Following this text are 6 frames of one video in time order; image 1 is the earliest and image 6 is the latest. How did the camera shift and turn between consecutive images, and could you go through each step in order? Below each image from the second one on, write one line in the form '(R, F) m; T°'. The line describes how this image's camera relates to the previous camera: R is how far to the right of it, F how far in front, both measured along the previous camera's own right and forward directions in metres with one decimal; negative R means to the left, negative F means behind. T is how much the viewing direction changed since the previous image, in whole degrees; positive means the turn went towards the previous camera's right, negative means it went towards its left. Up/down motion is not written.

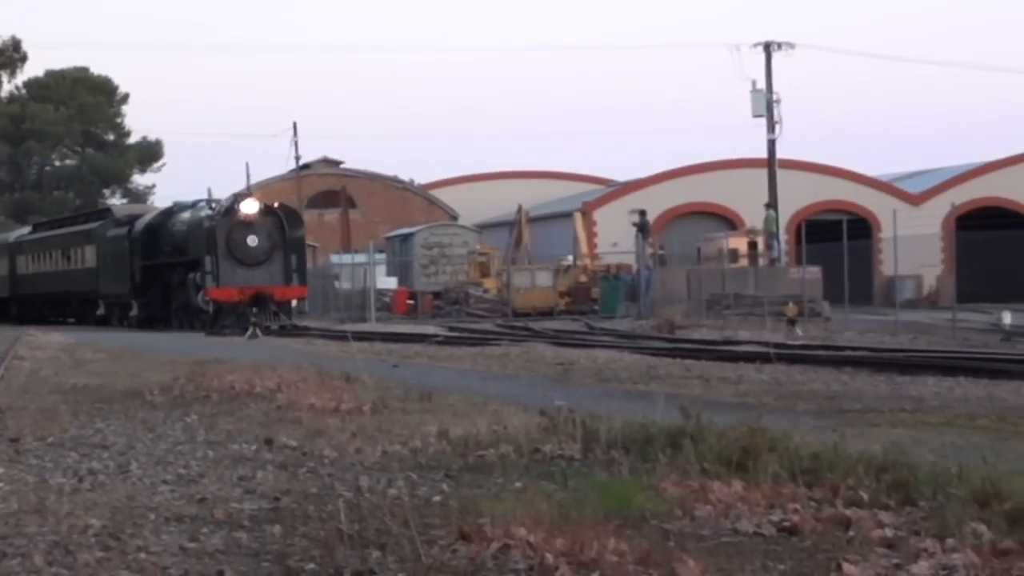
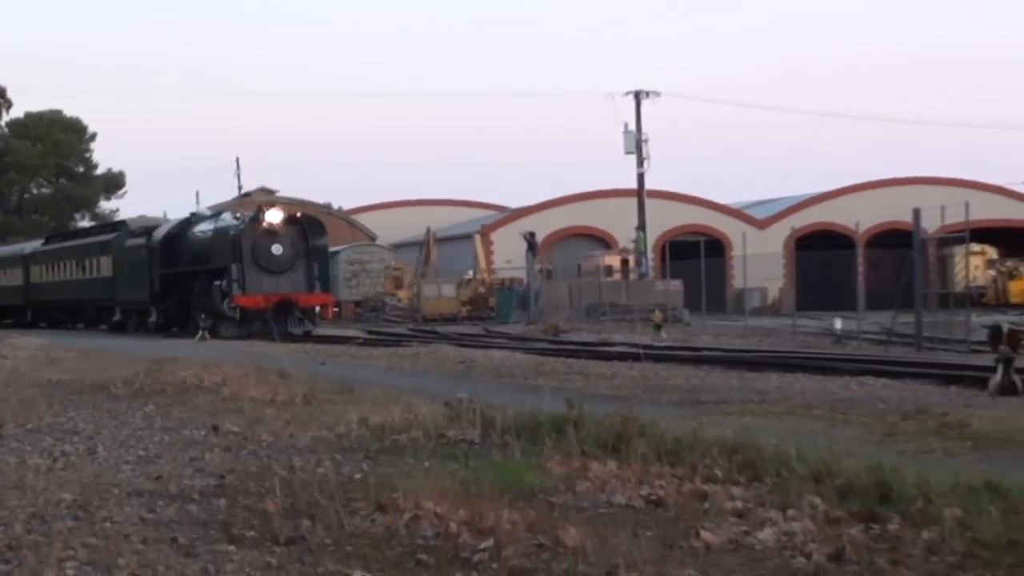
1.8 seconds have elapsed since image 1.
(+1.0, -1.4) m; -2°
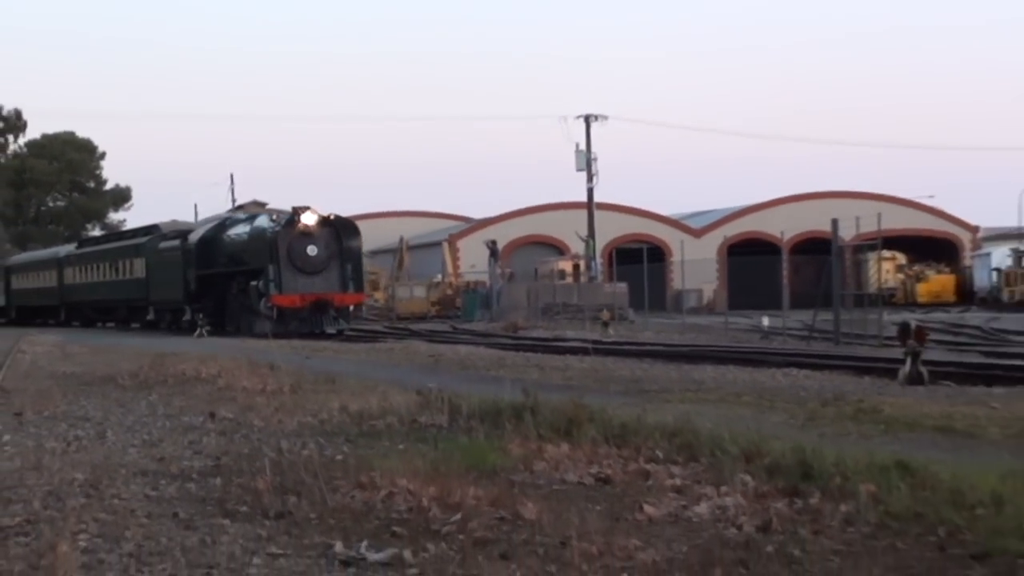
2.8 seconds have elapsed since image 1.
(+0.2, -1.2) m; +1°
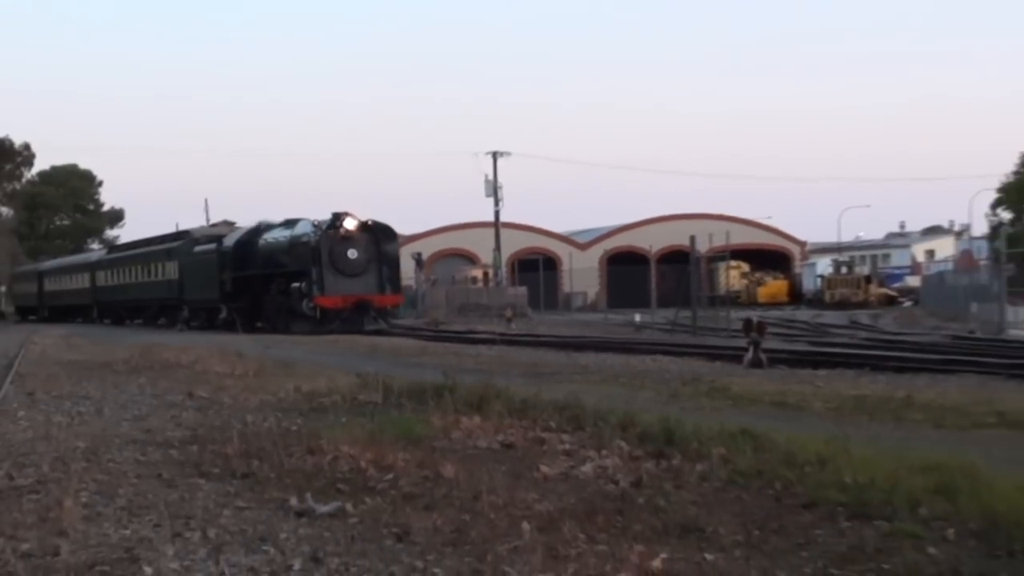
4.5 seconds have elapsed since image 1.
(+0.2, -2.7) m; +2°
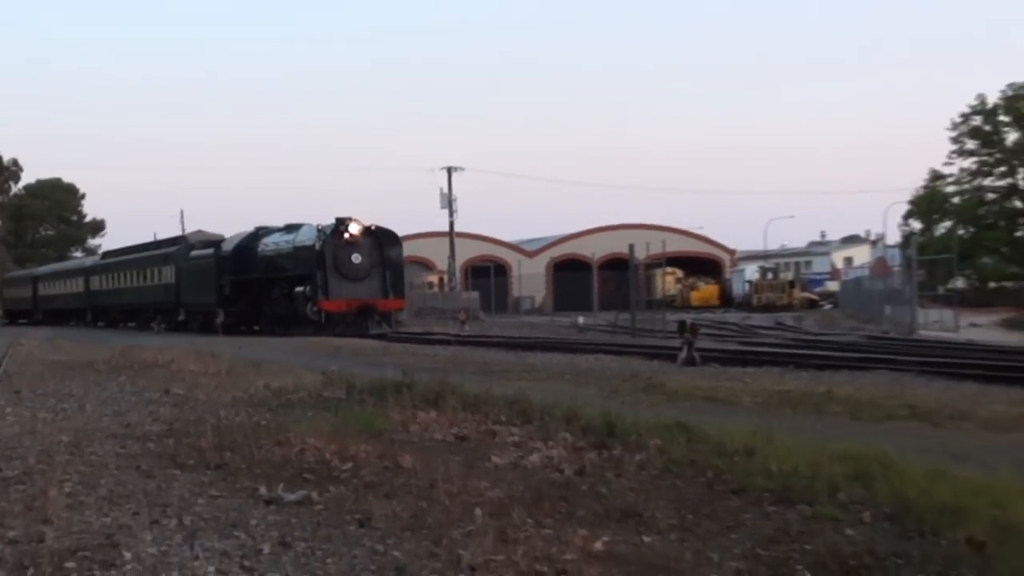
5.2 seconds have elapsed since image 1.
(0.0, -1.2) m; +2°
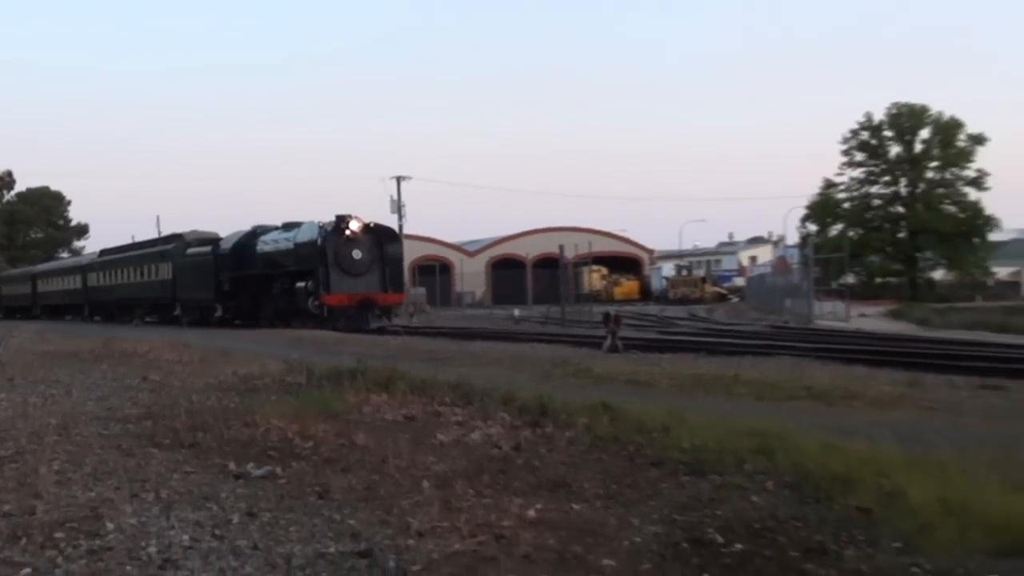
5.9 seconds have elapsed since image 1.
(0.0, -1.8) m; +2°
